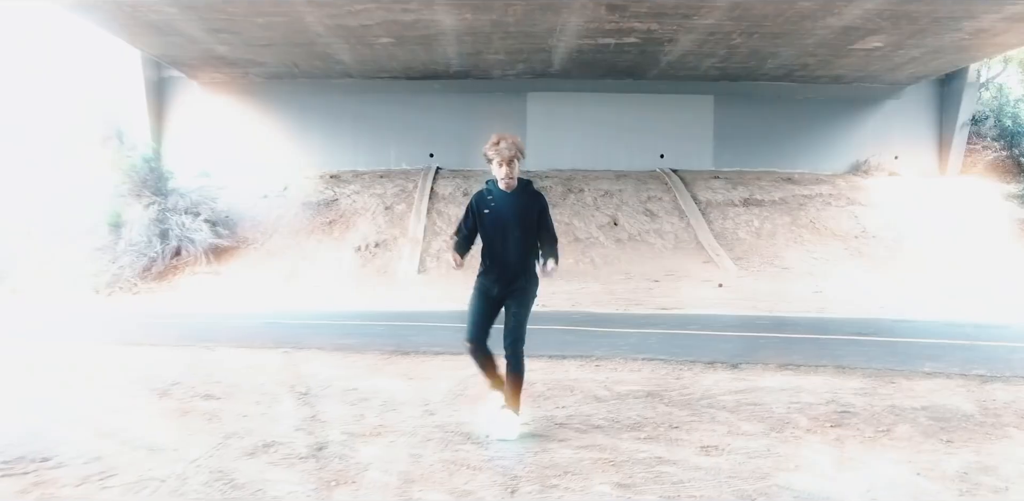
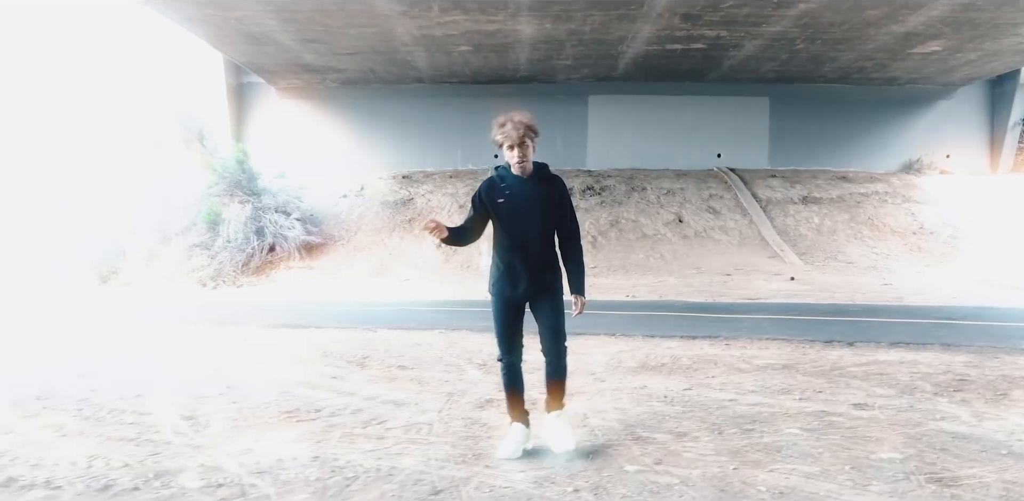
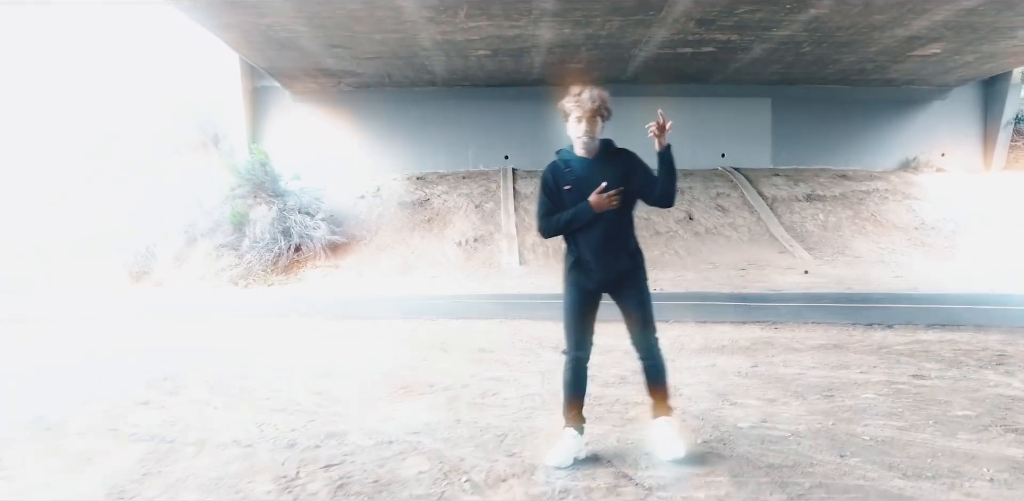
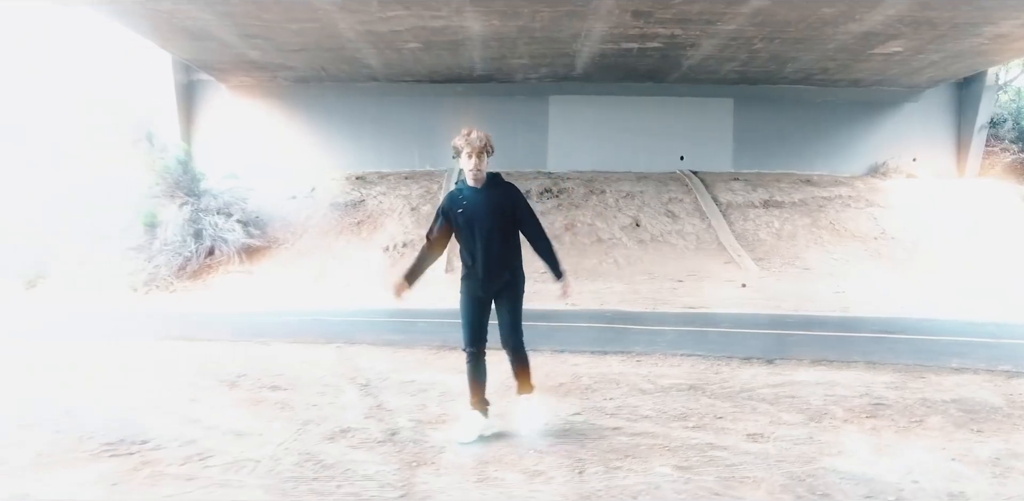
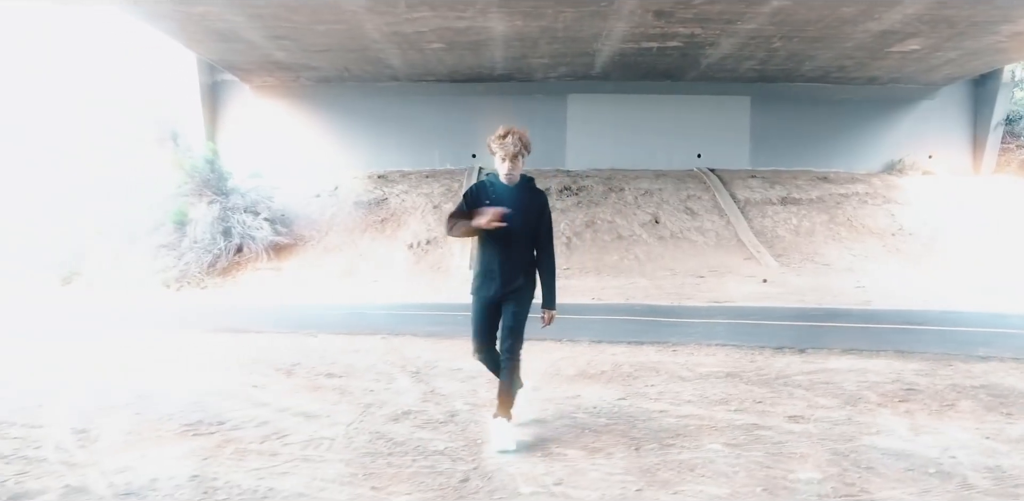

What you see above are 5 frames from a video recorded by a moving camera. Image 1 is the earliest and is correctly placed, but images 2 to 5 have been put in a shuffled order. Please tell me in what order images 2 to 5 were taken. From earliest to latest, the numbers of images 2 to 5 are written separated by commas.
4, 5, 2, 3
